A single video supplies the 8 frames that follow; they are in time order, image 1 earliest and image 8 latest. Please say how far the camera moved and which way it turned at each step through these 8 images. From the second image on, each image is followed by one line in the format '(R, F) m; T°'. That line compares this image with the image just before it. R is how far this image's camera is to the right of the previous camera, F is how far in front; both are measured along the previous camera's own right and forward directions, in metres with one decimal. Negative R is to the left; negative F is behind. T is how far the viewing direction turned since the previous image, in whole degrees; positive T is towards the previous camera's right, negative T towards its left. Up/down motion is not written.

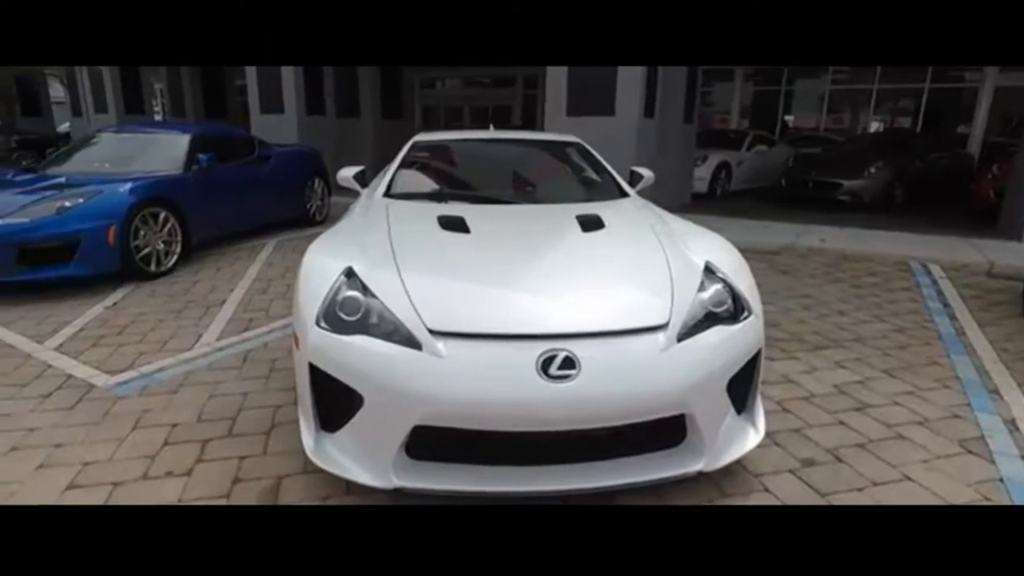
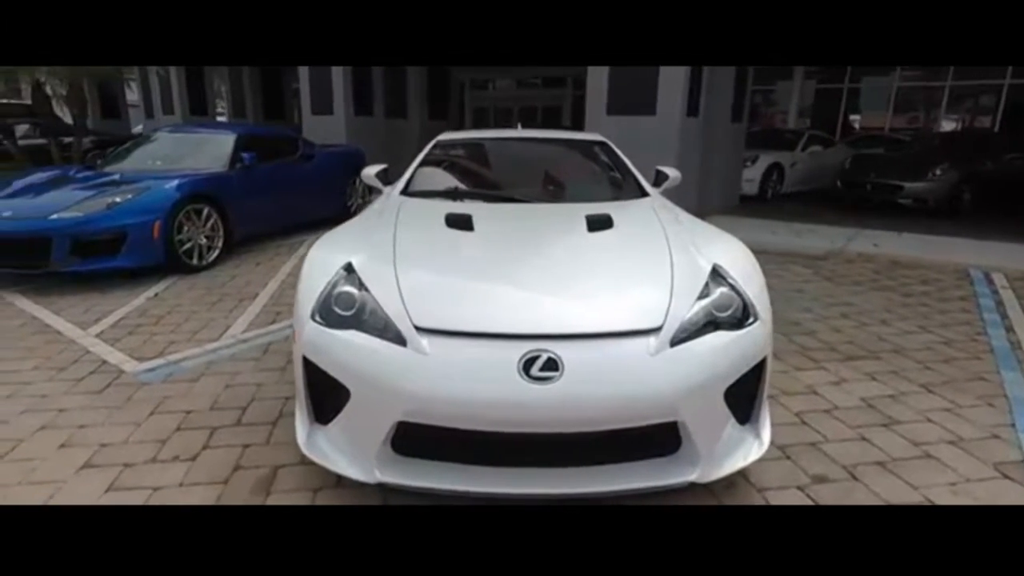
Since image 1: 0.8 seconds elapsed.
(+0.2, 0.0) m; -5°
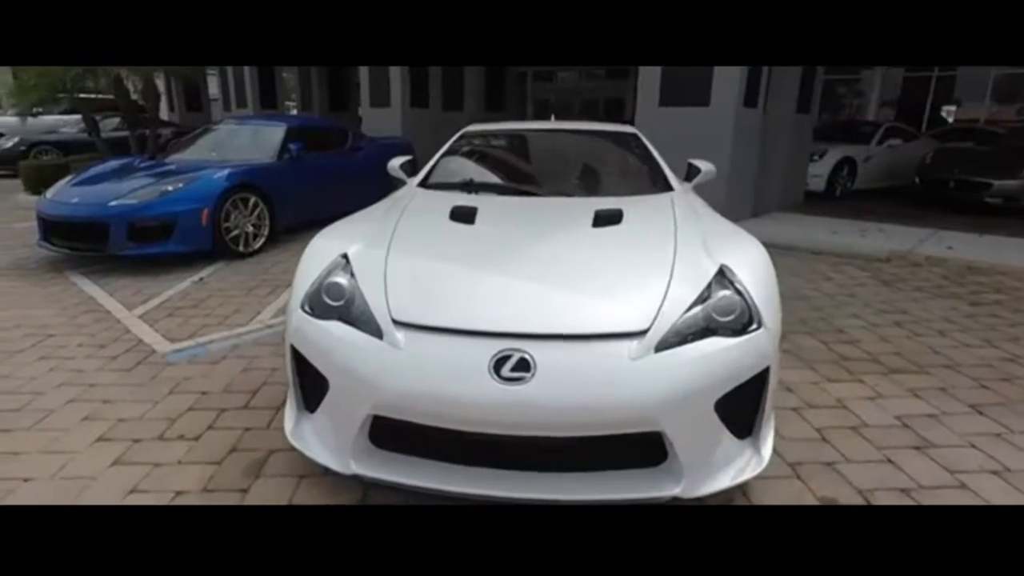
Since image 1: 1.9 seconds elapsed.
(+0.3, +0.1) m; -6°
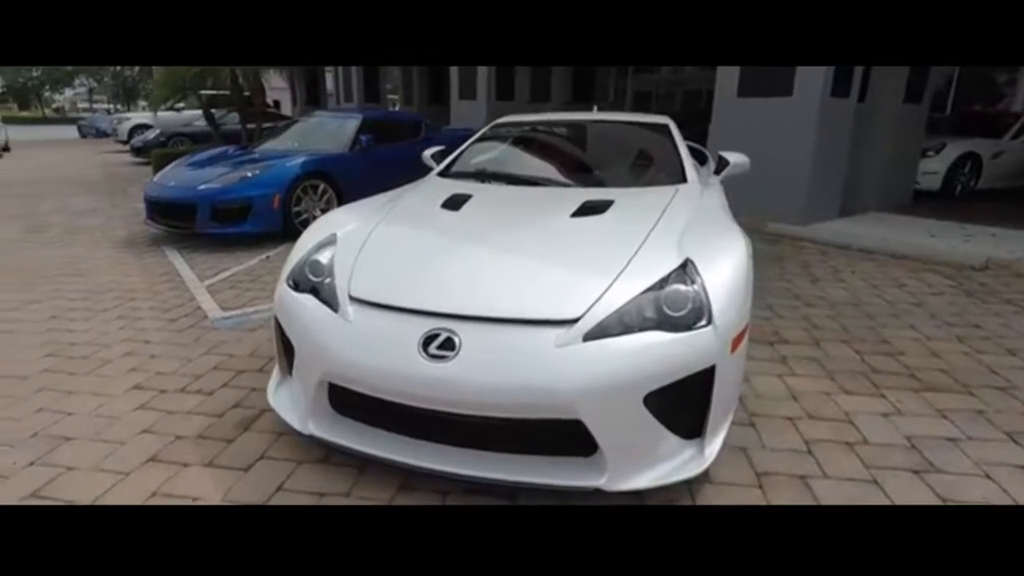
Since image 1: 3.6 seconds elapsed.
(+0.6, 0.0) m; -10°
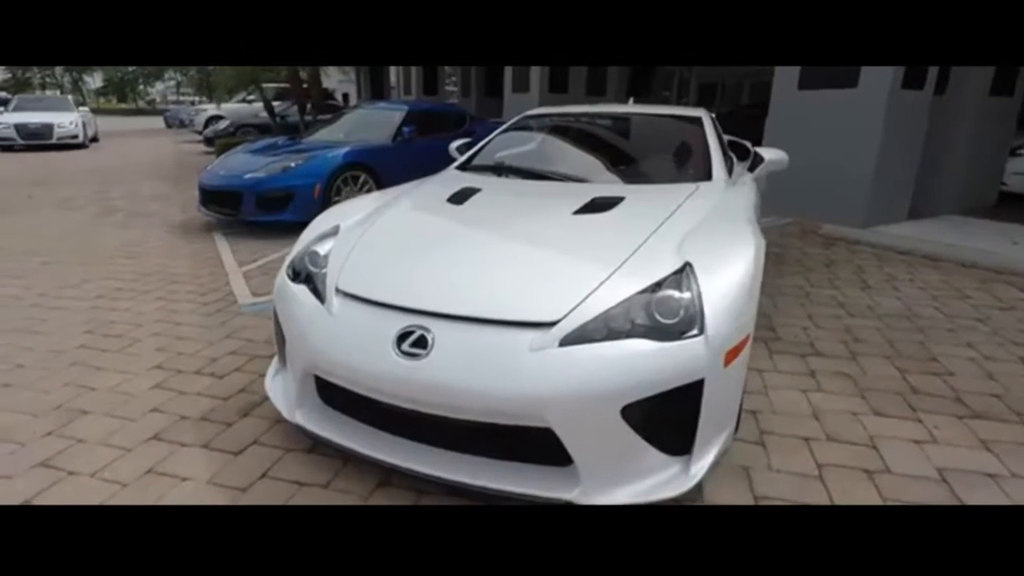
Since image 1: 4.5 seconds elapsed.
(+0.3, +0.1) m; -6°
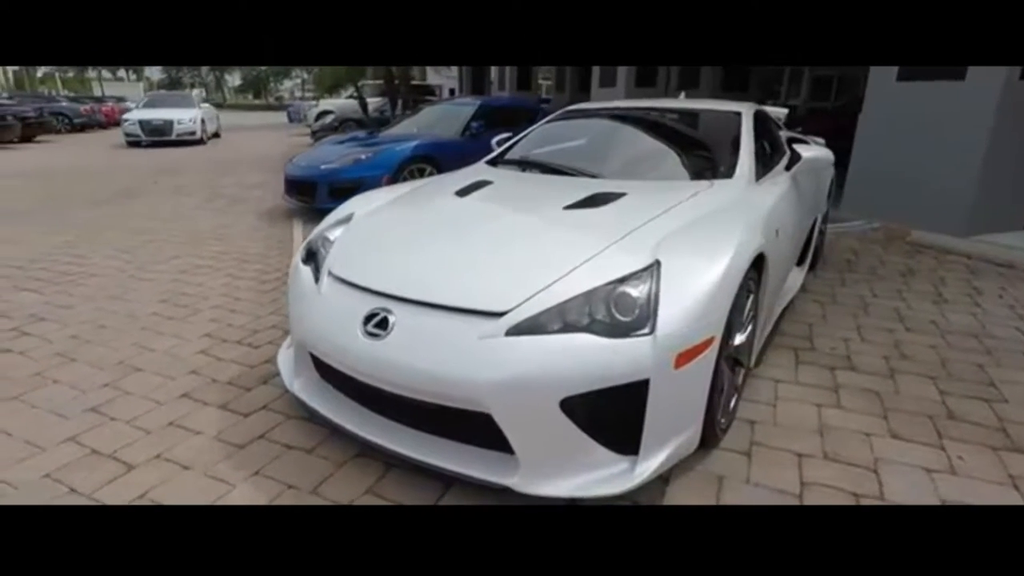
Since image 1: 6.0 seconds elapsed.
(+0.5, 0.0) m; -10°
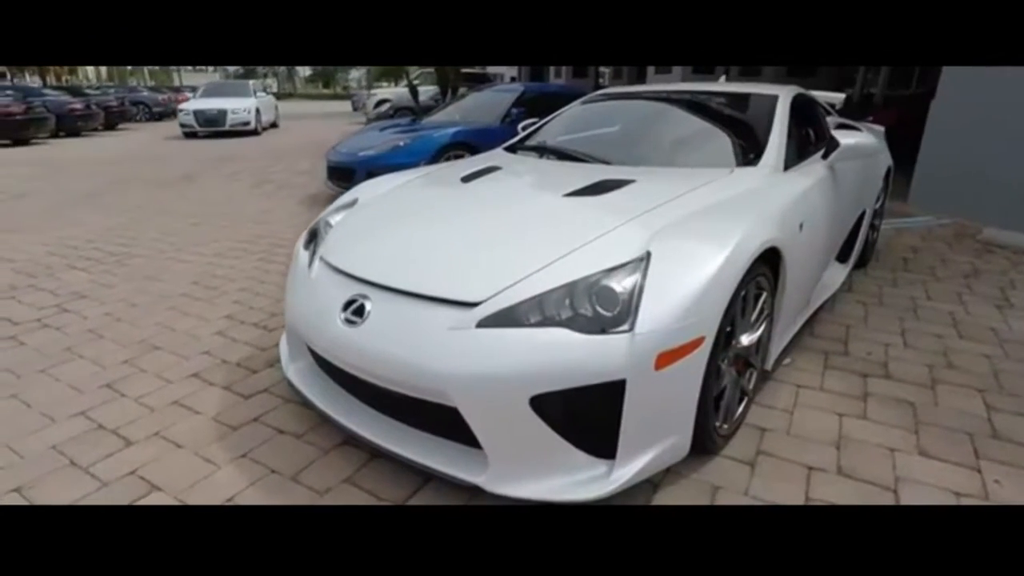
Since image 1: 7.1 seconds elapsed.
(+0.3, +0.1) m; -6°
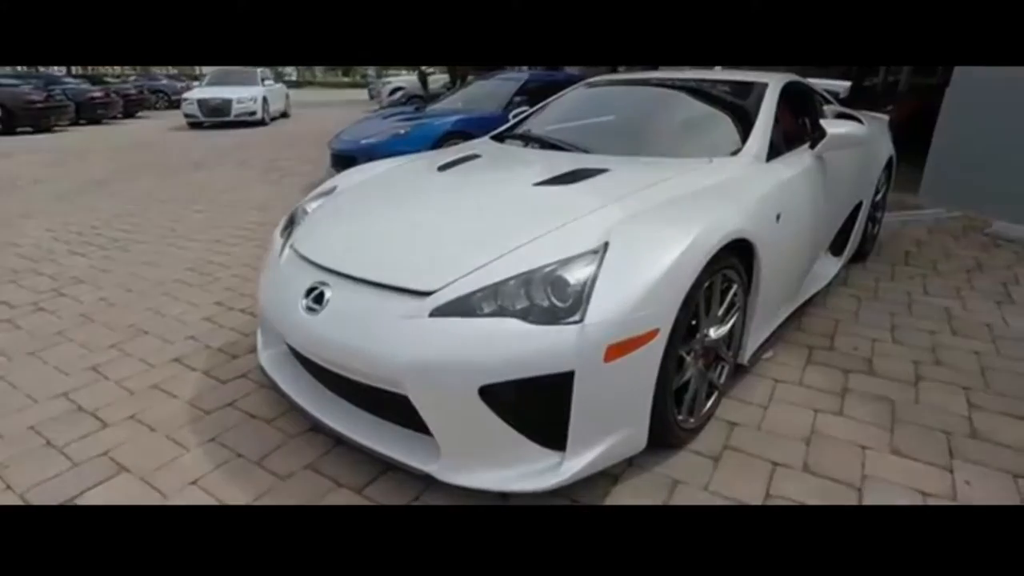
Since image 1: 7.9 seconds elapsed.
(+0.2, 0.0) m; -2°
